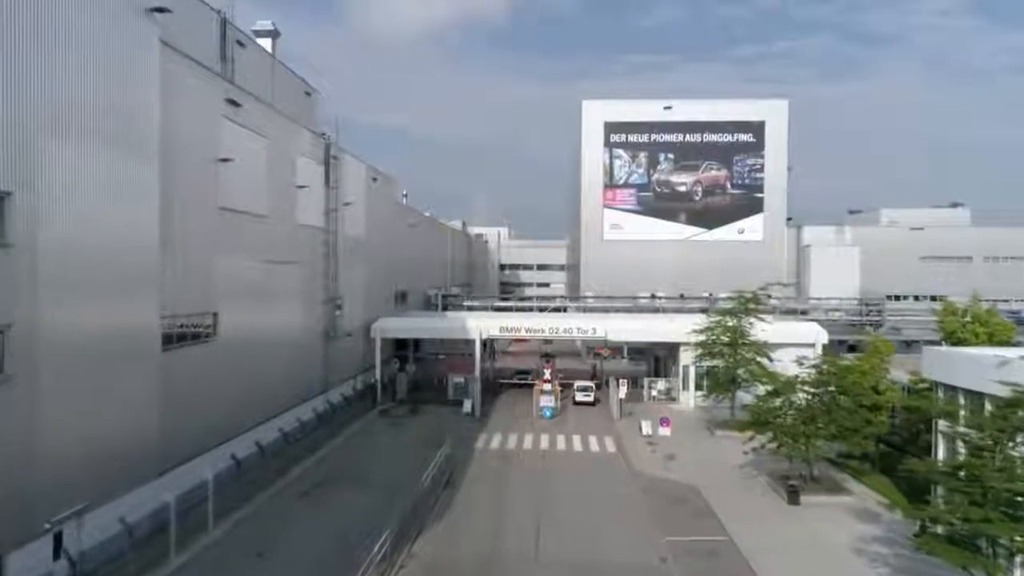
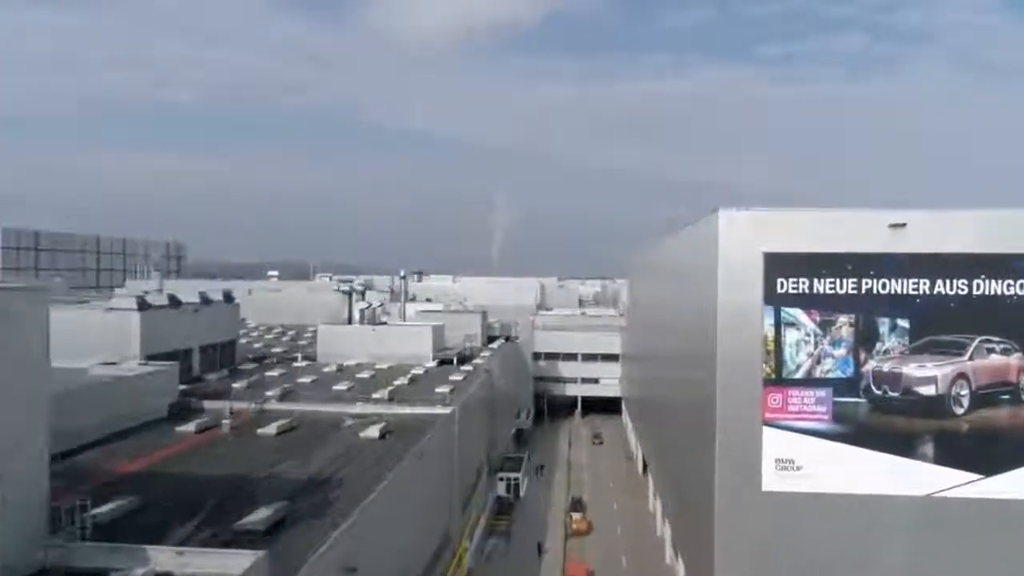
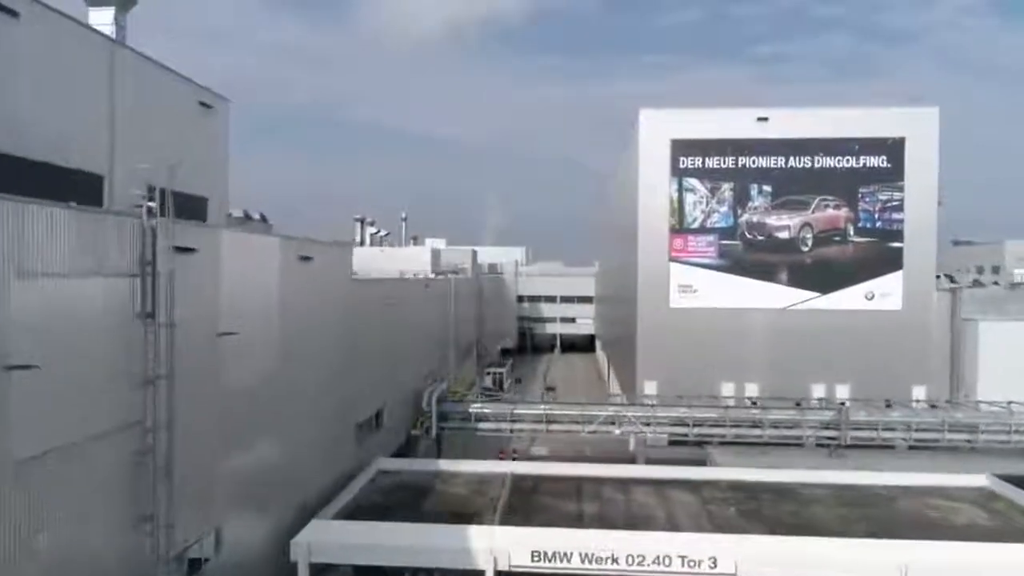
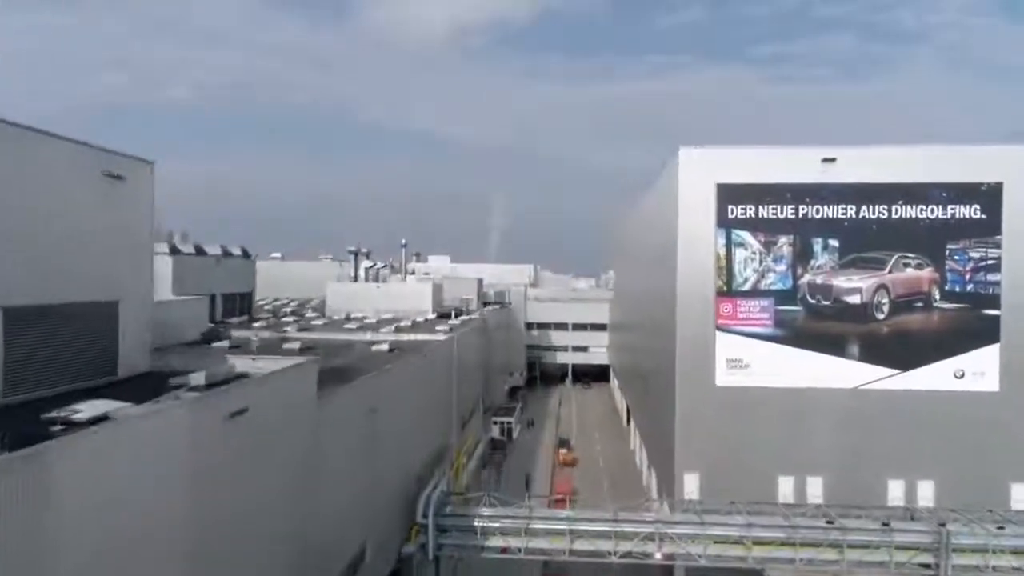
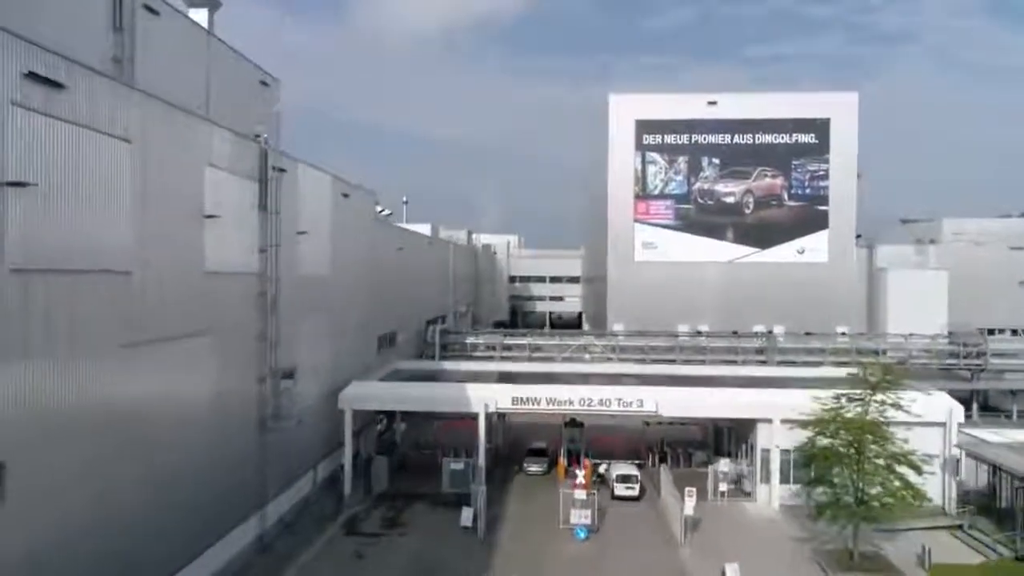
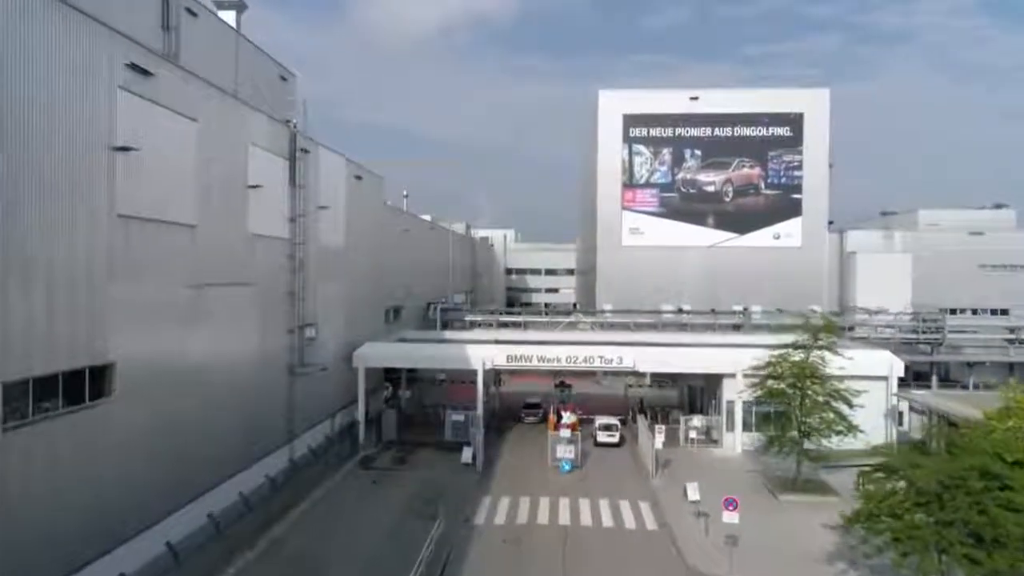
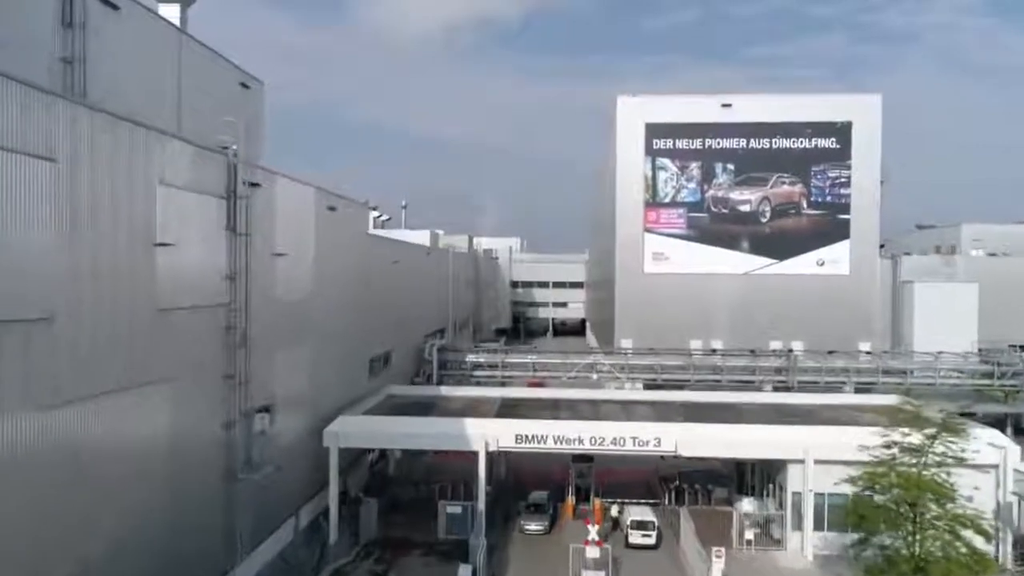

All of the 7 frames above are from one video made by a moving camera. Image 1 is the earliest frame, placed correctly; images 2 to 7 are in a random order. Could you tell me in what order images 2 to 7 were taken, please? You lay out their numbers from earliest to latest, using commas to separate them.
6, 5, 7, 3, 4, 2
